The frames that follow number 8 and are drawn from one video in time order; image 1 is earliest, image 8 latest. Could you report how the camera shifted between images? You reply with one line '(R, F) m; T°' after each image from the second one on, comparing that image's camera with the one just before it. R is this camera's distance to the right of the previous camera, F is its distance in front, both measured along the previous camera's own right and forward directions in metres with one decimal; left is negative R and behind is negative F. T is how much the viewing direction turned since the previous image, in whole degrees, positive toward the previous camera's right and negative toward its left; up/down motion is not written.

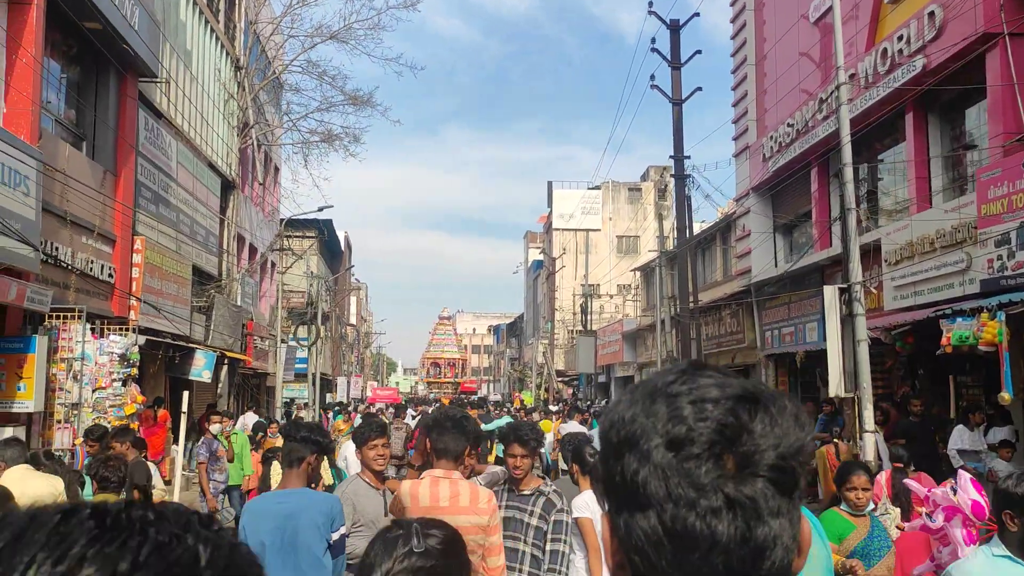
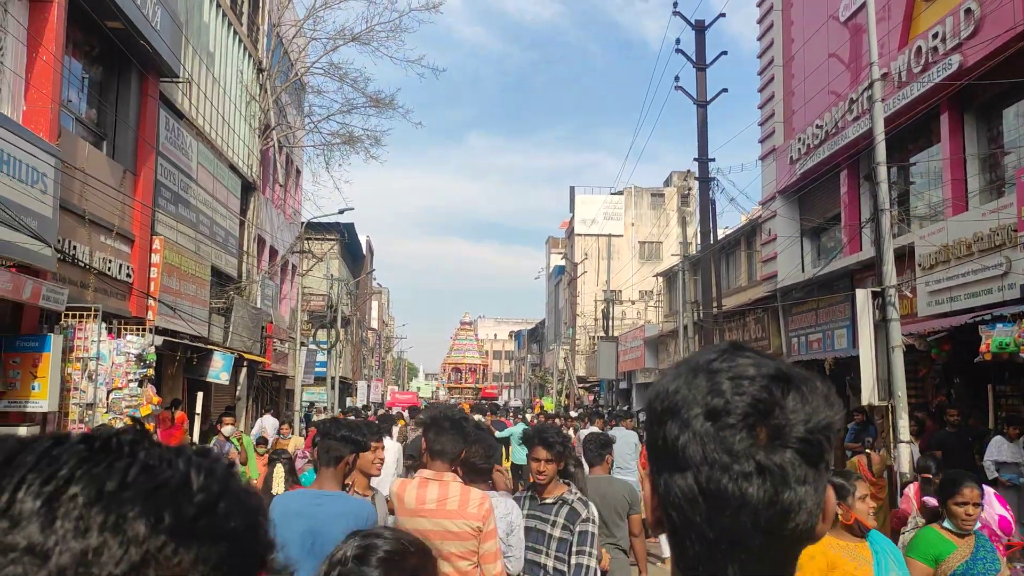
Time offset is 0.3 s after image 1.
(0.0, +0.2) m; -1°
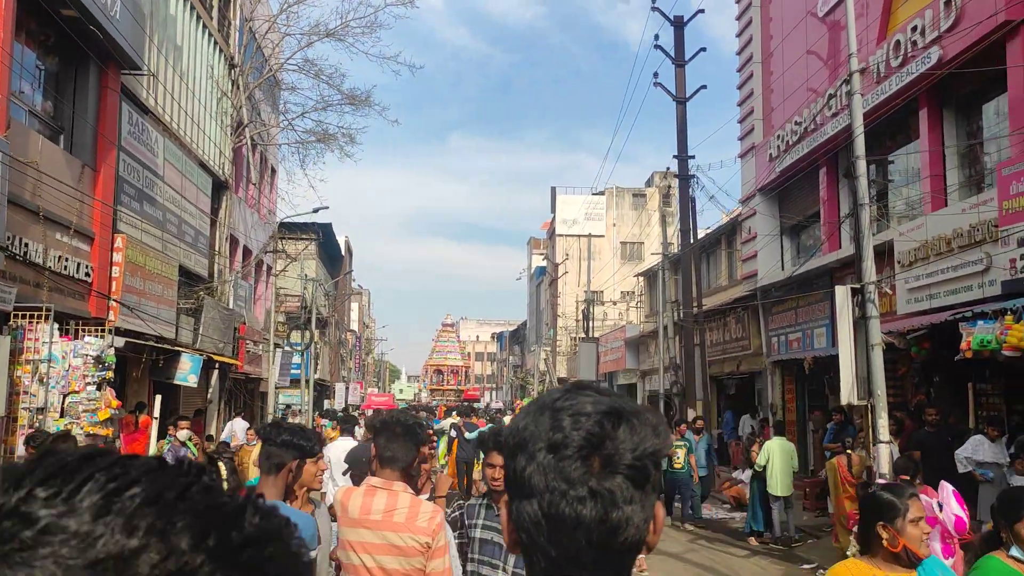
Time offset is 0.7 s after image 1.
(+0.2, +0.3) m; +1°
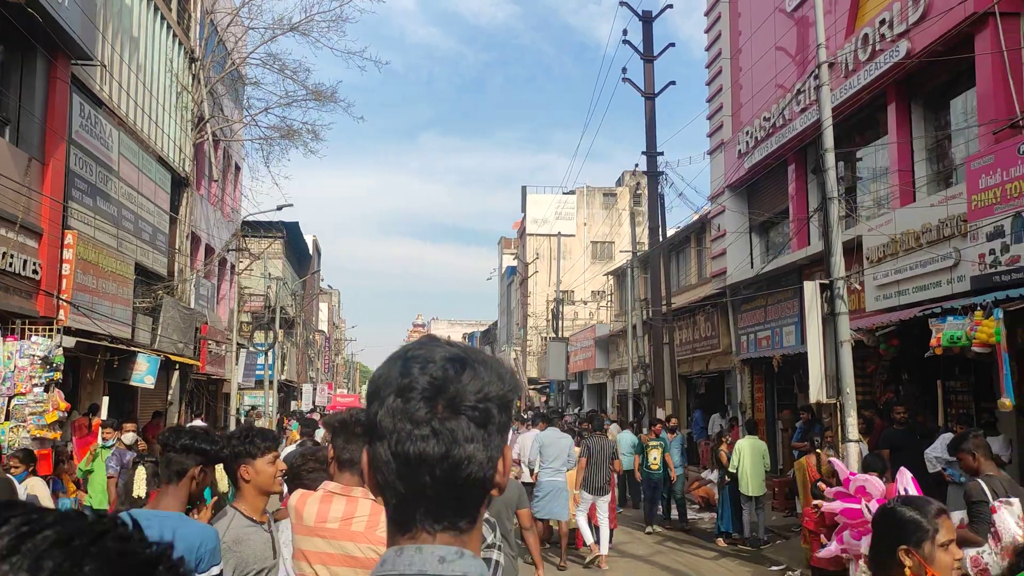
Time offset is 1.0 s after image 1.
(+0.1, +0.3) m; +2°
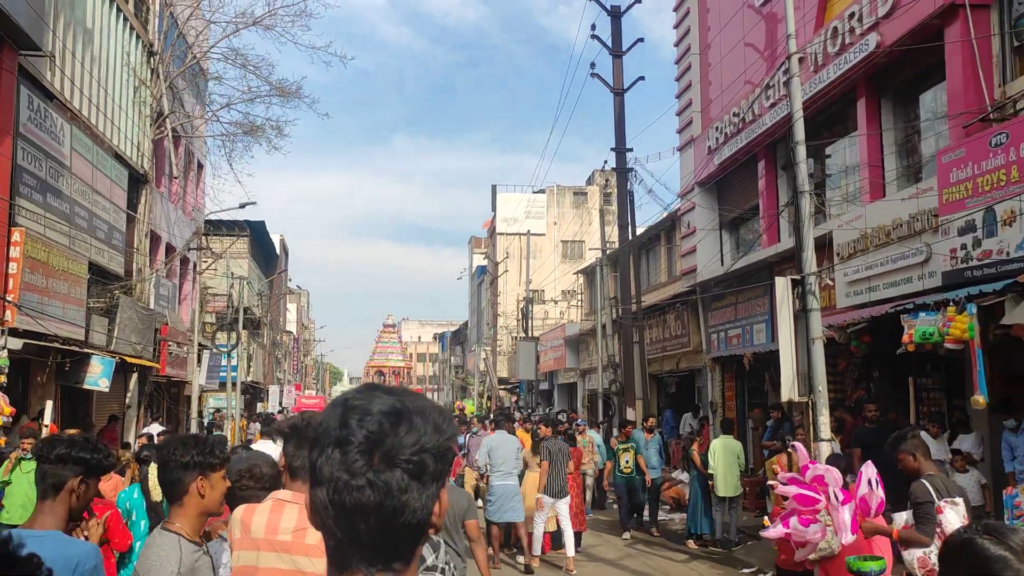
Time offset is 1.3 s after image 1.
(+0.1, +0.3) m; +2°
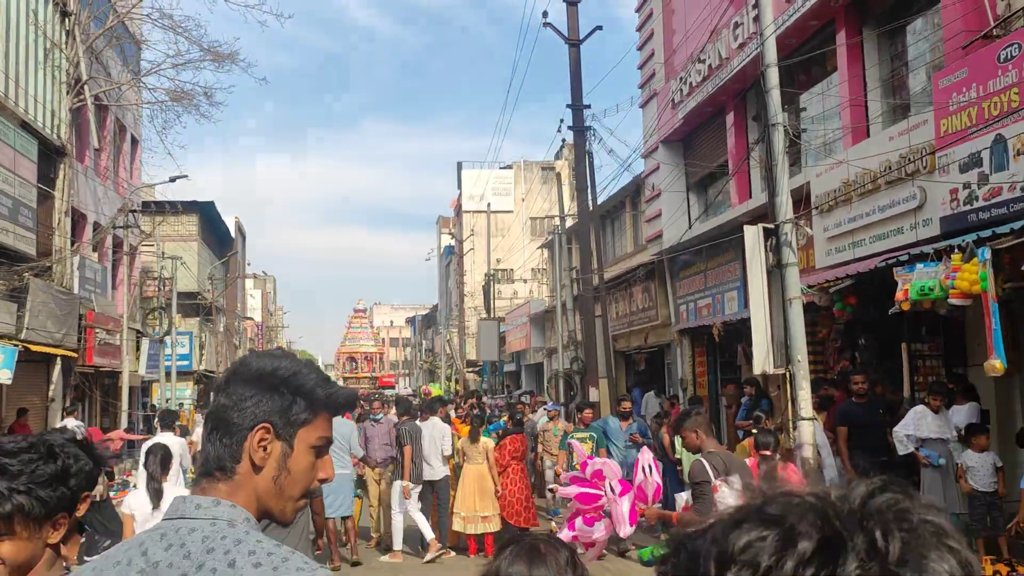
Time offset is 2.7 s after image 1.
(+0.4, +1.4) m; +2°
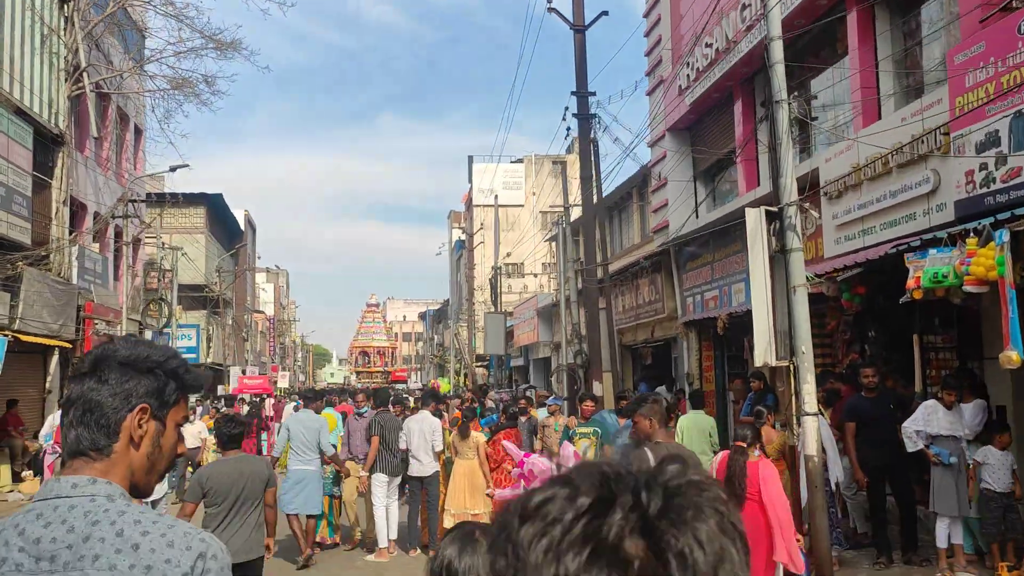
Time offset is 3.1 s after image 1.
(+0.2, +0.4) m; -1°
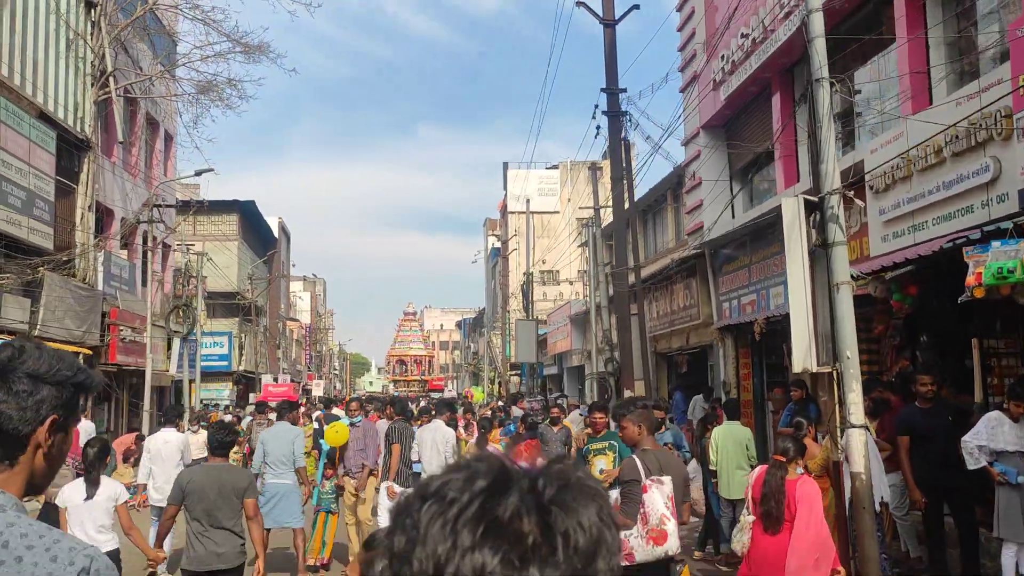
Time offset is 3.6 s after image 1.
(+0.2, +0.6) m; -3°
